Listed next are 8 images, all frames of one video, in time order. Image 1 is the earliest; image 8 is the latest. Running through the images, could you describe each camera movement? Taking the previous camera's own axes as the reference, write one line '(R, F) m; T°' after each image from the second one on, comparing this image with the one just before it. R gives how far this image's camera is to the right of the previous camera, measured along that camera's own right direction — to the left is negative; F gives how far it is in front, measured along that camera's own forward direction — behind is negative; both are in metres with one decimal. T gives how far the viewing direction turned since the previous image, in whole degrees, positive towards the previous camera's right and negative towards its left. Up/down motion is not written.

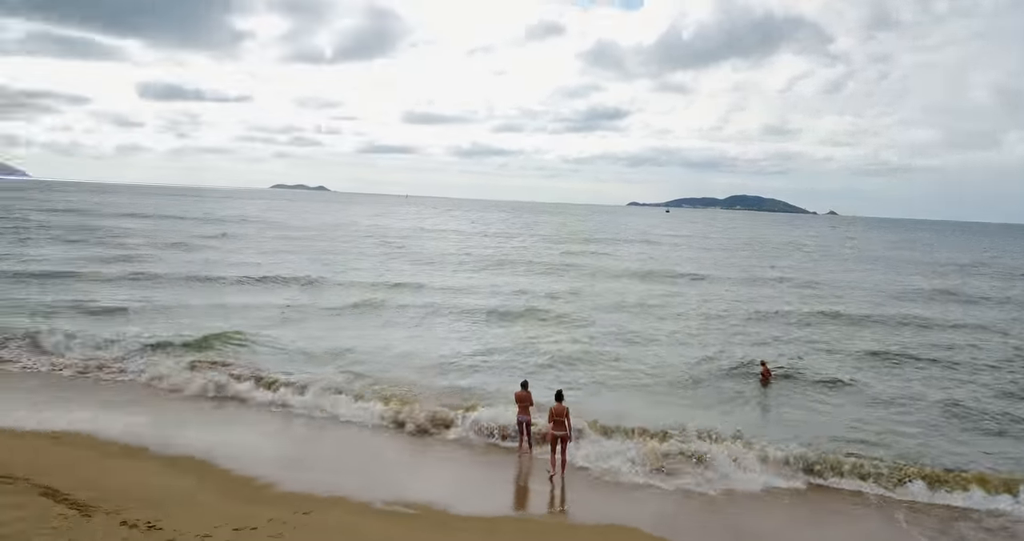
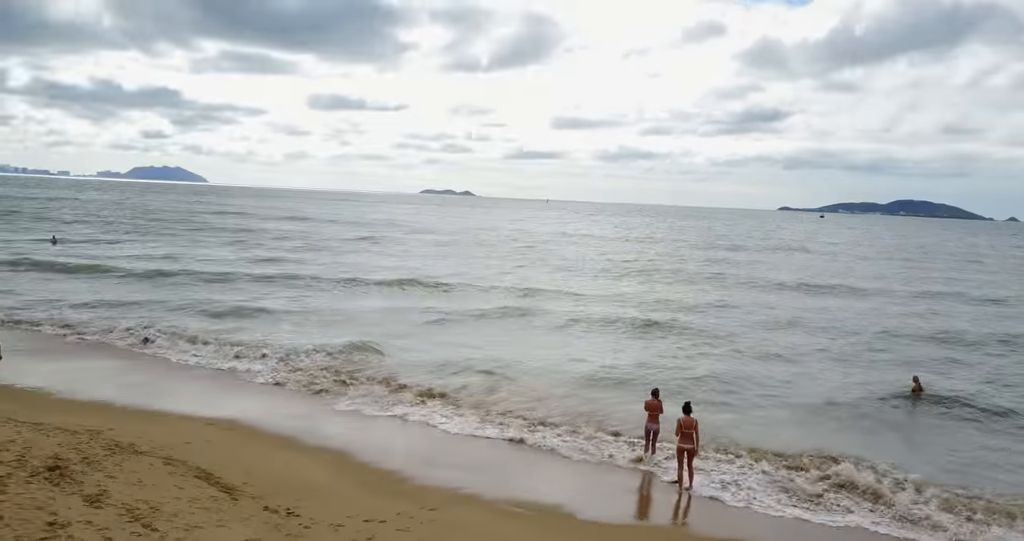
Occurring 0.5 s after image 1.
(0.0, +0.1) m; -13°
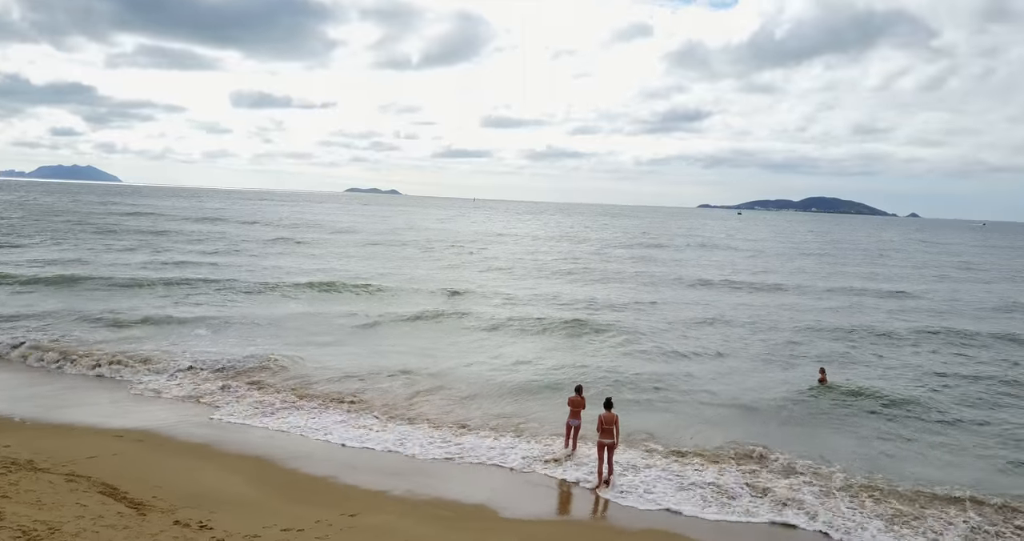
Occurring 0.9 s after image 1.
(+0.1, -0.1) m; +7°
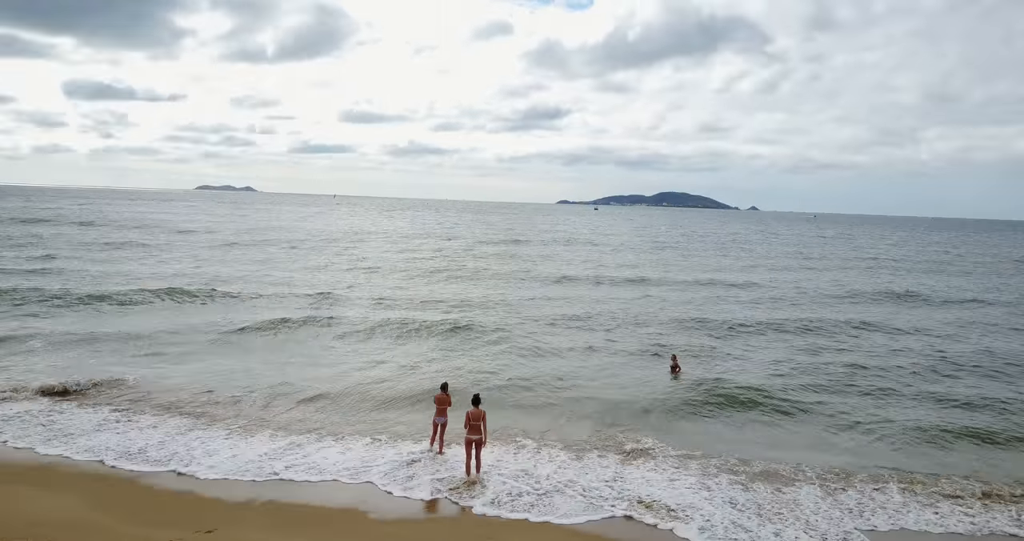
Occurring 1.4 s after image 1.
(+0.1, 0.0) m; +13°
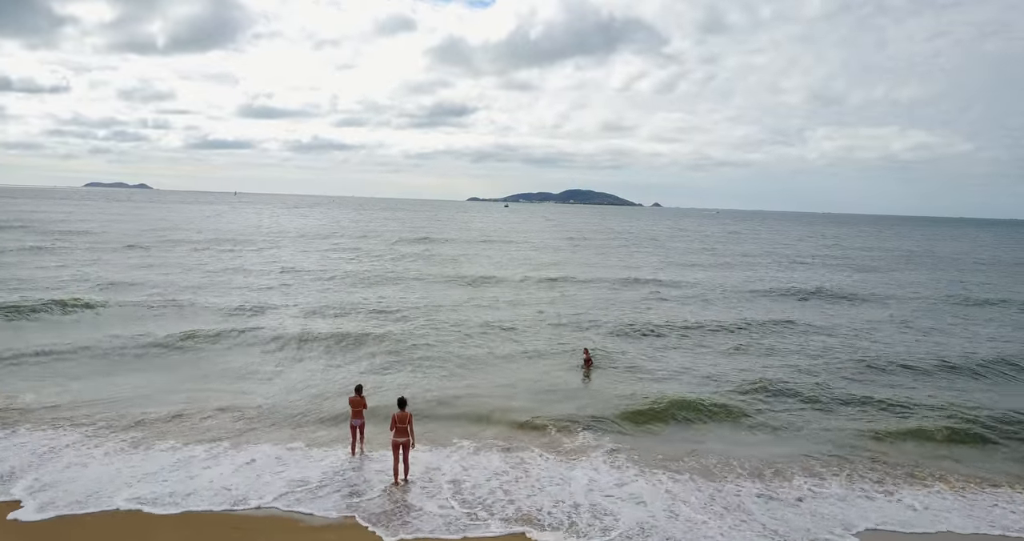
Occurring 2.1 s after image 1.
(-0.3, 0.0) m; +7°
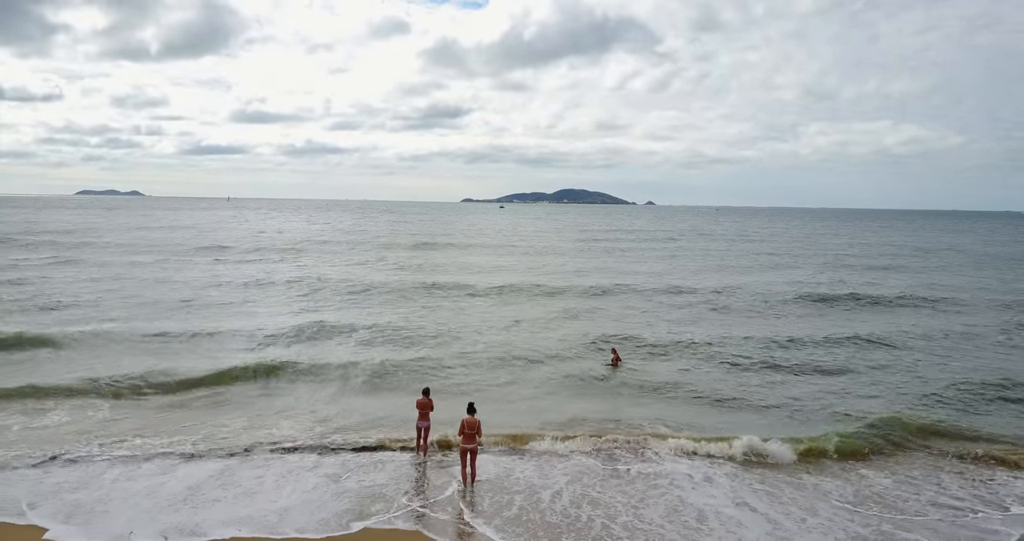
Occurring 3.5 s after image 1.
(-1.8, 0.0) m; 0°
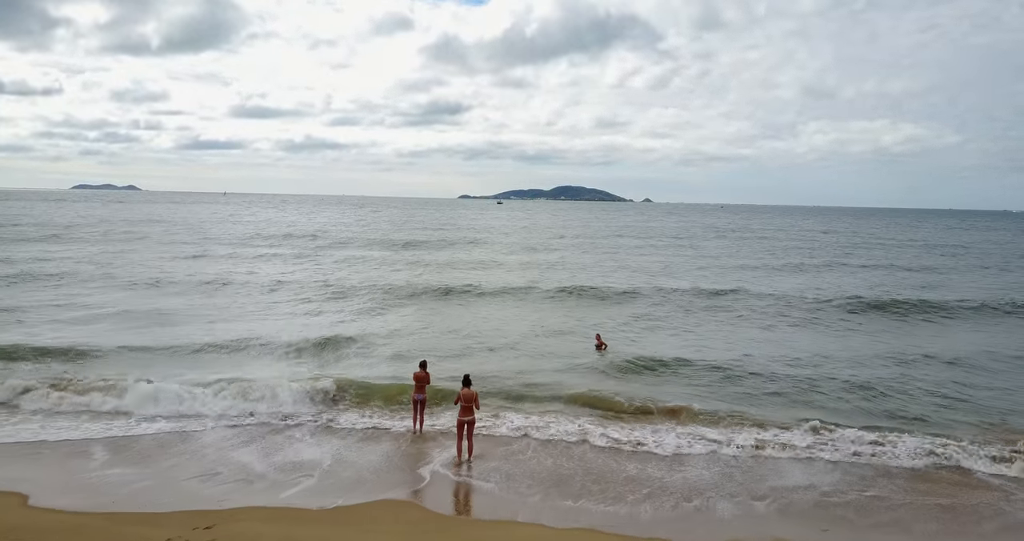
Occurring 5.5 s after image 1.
(-0.7, -2.2) m; 0°
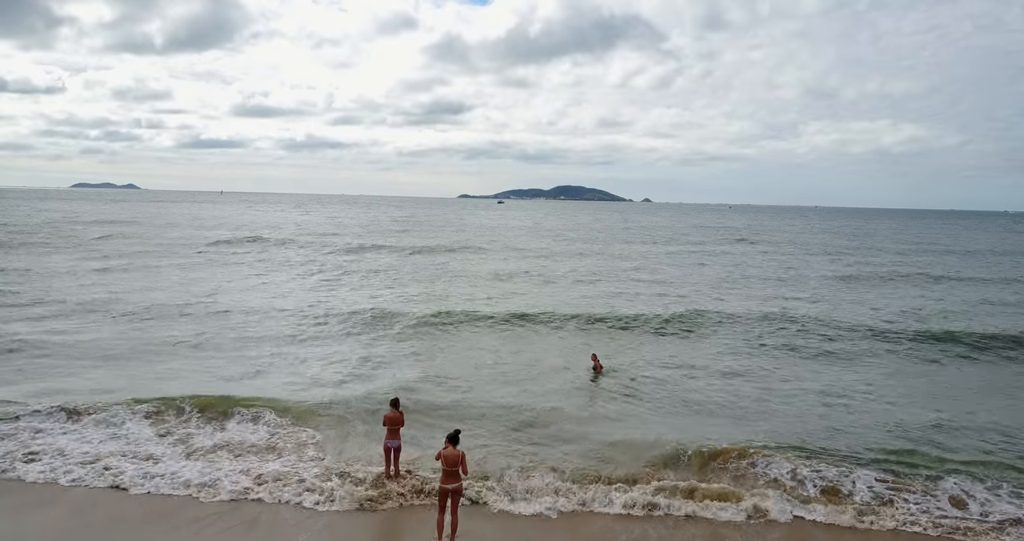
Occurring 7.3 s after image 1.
(-0.7, +0.6) m; 0°
